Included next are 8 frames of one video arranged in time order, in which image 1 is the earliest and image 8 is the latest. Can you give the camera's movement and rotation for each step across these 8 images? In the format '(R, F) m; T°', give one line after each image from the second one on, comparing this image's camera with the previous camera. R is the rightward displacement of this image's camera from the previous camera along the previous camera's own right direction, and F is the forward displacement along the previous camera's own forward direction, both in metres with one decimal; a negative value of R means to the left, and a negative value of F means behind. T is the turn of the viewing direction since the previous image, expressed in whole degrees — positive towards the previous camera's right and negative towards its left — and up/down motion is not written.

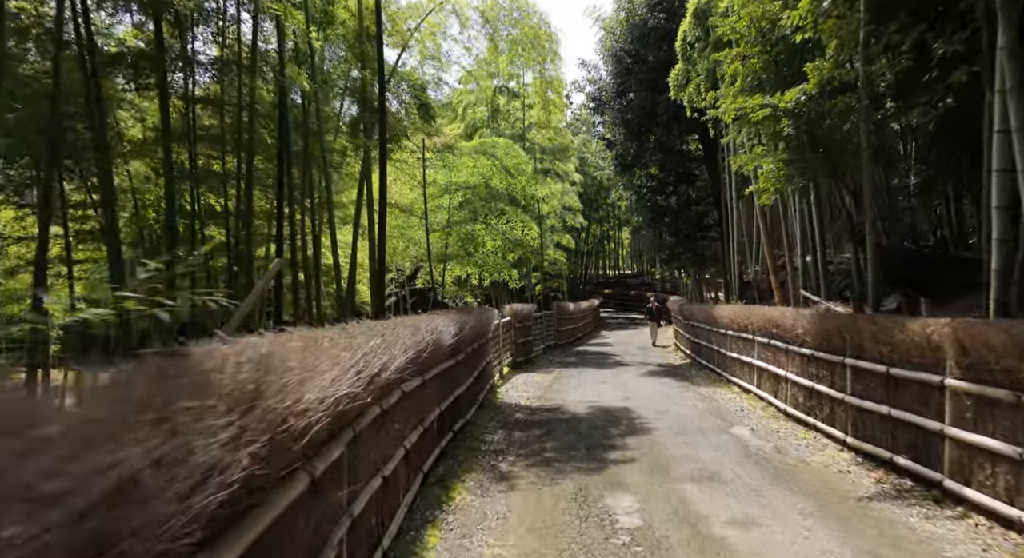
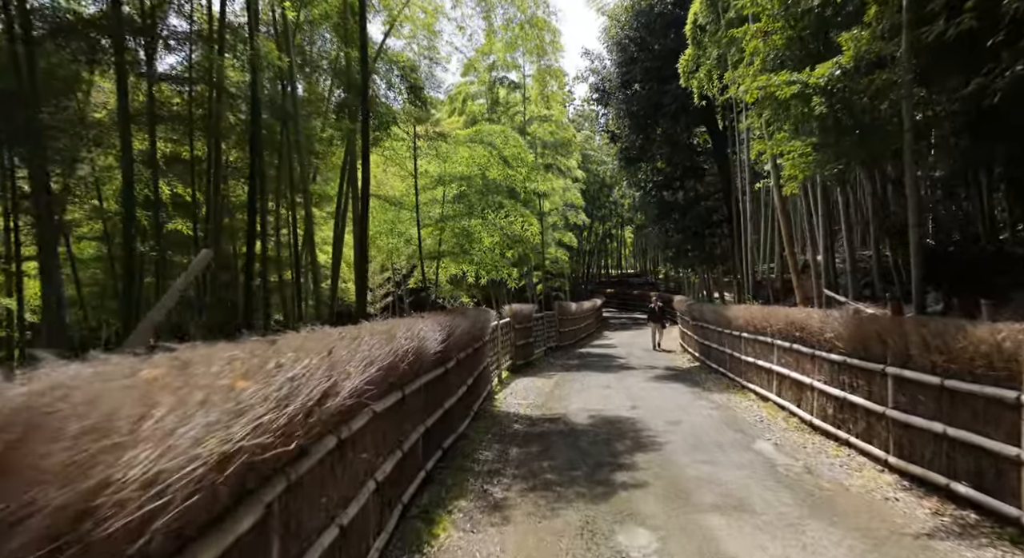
(0.0, +0.7) m; 0°
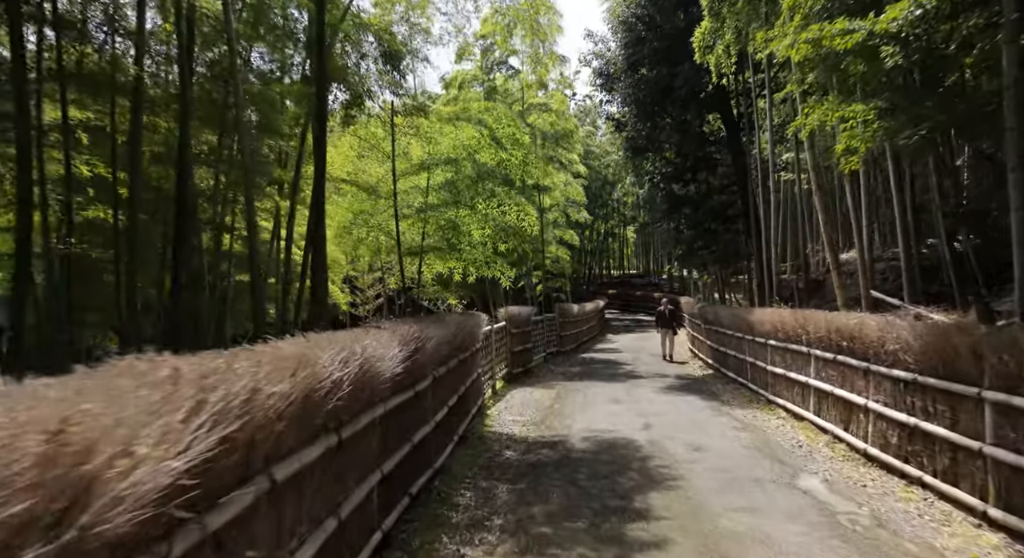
(+0.1, +1.2) m; 0°
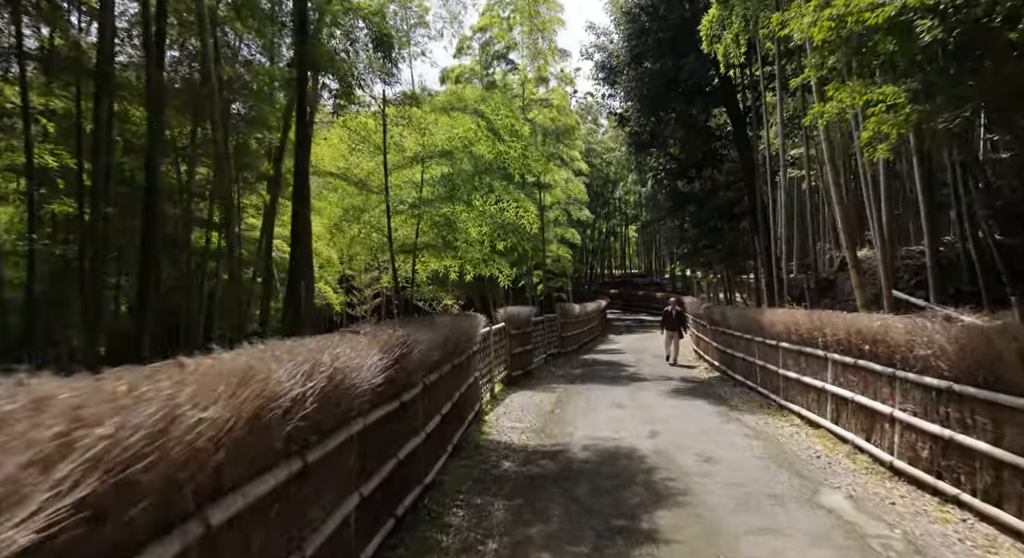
(0.0, +0.4) m; 0°
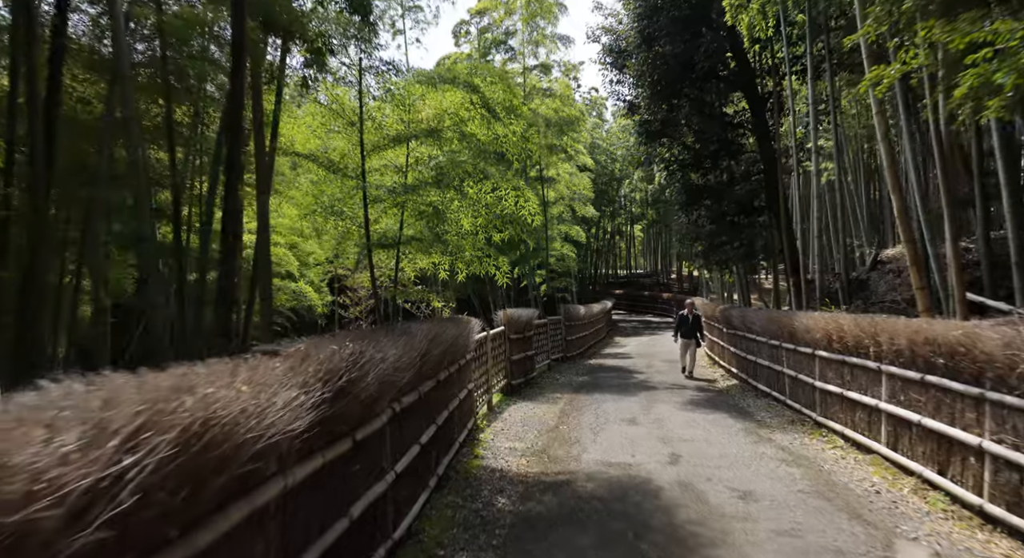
(0.0, +1.0) m; 0°
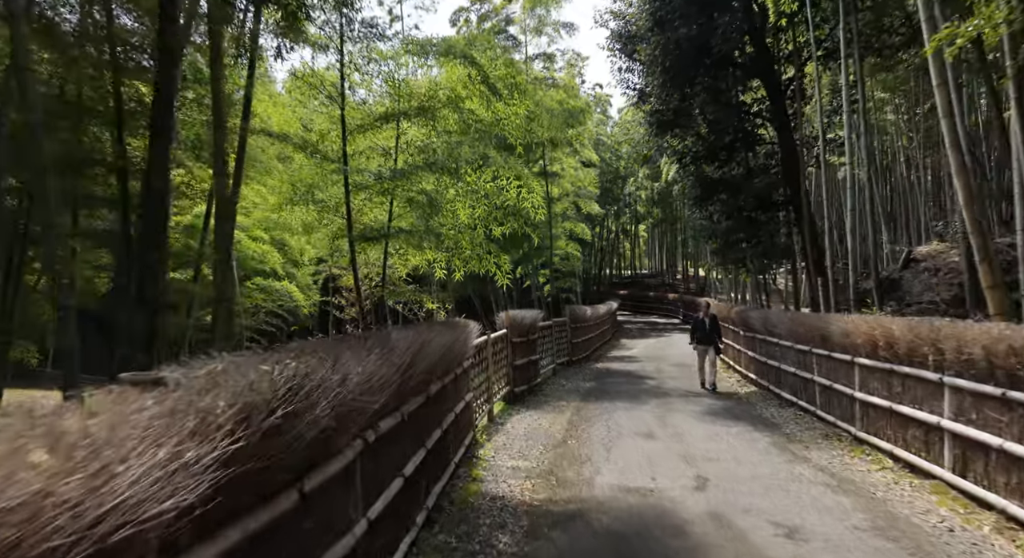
(0.0, +0.8) m; 0°
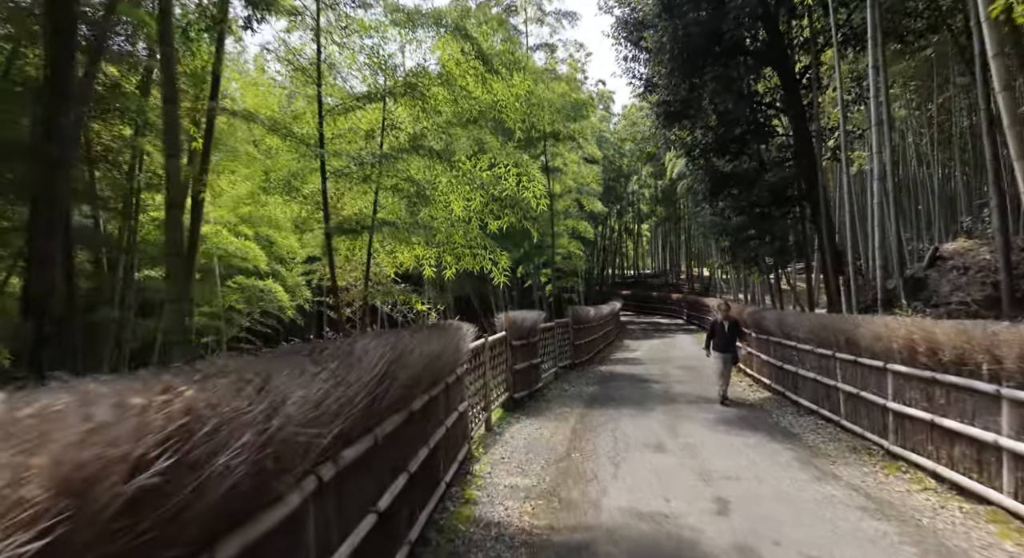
(0.0, +0.6) m; 0°
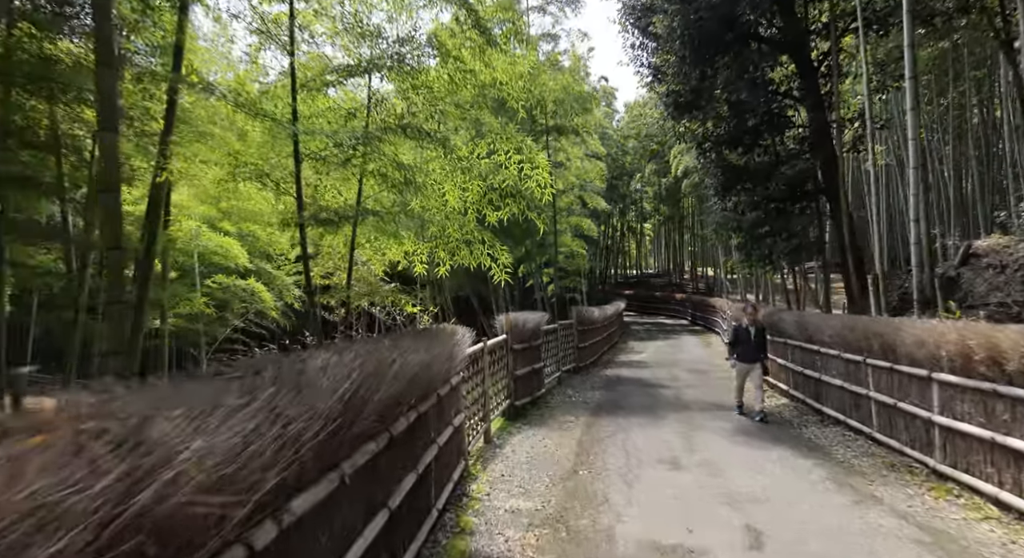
(0.0, +0.6) m; 0°
